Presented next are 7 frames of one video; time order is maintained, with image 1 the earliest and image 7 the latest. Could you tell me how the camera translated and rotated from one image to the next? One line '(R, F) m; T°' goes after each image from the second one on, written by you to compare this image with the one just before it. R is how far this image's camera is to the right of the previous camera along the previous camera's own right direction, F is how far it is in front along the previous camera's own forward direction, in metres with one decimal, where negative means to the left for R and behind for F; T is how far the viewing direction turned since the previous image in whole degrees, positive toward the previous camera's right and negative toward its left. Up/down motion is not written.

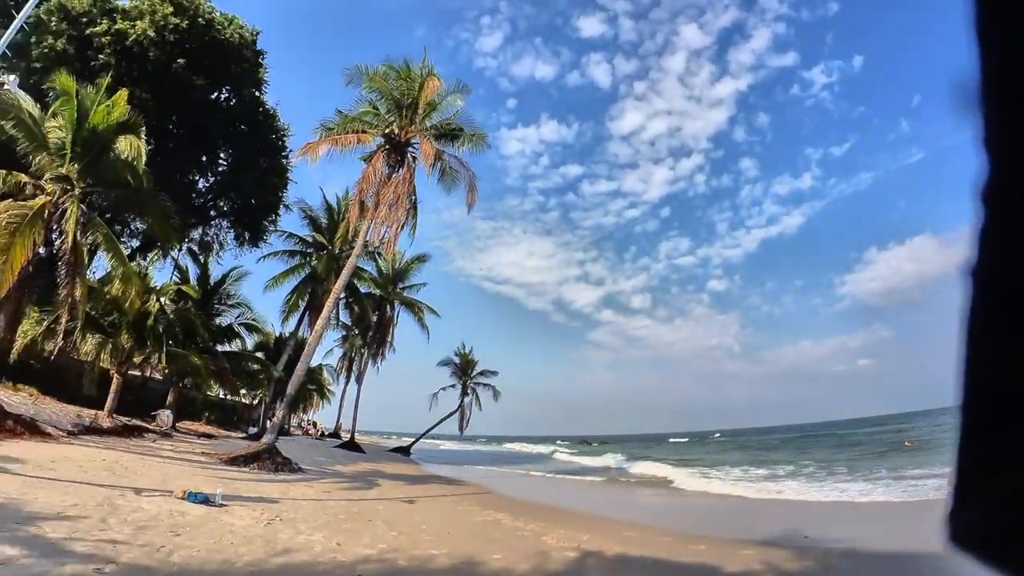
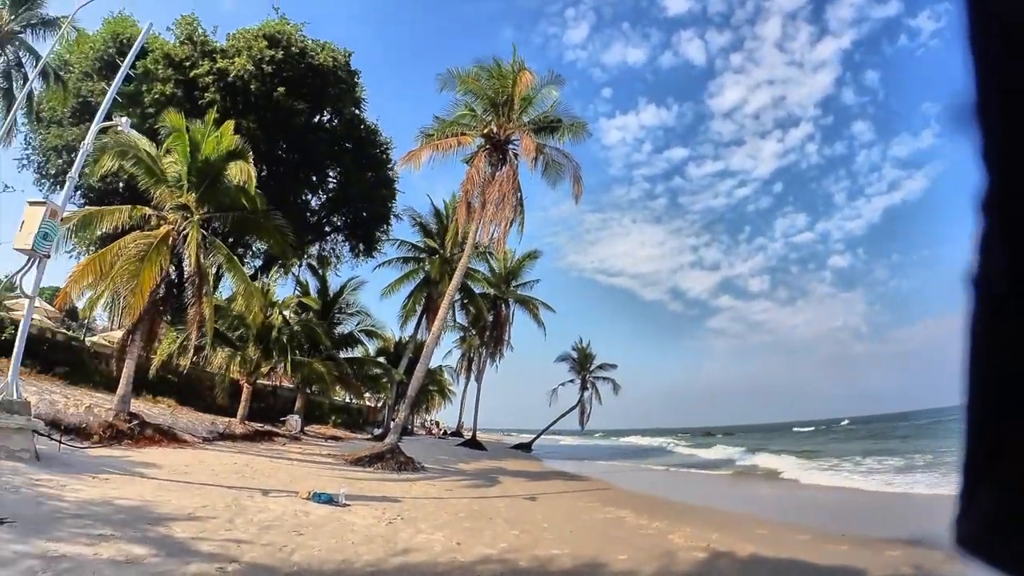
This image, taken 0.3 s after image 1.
(-0.2, +0.5) m; -9°
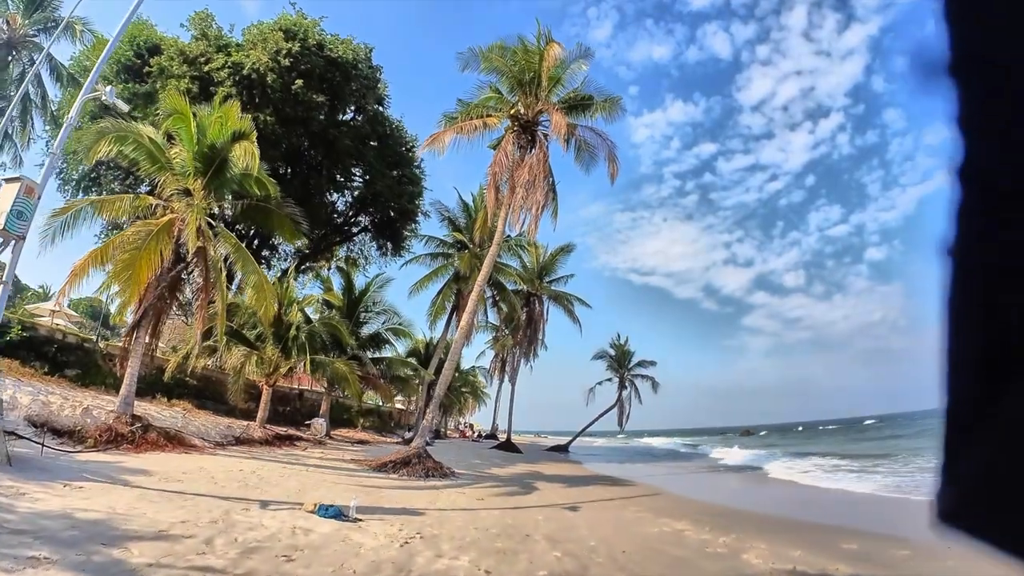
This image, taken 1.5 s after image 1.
(-0.1, +1.3) m; -3°
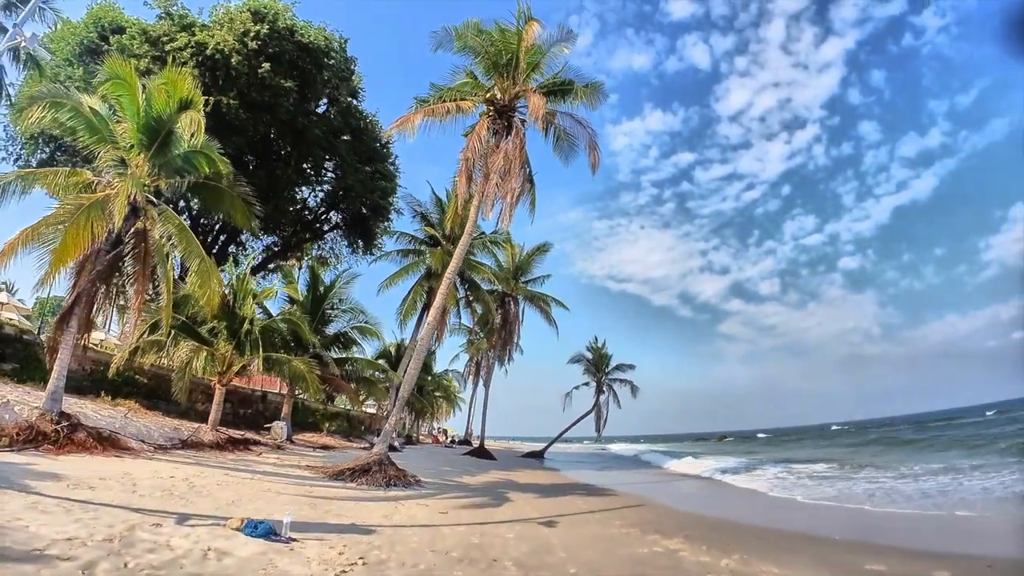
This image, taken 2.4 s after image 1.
(+0.1, +0.9) m; +2°
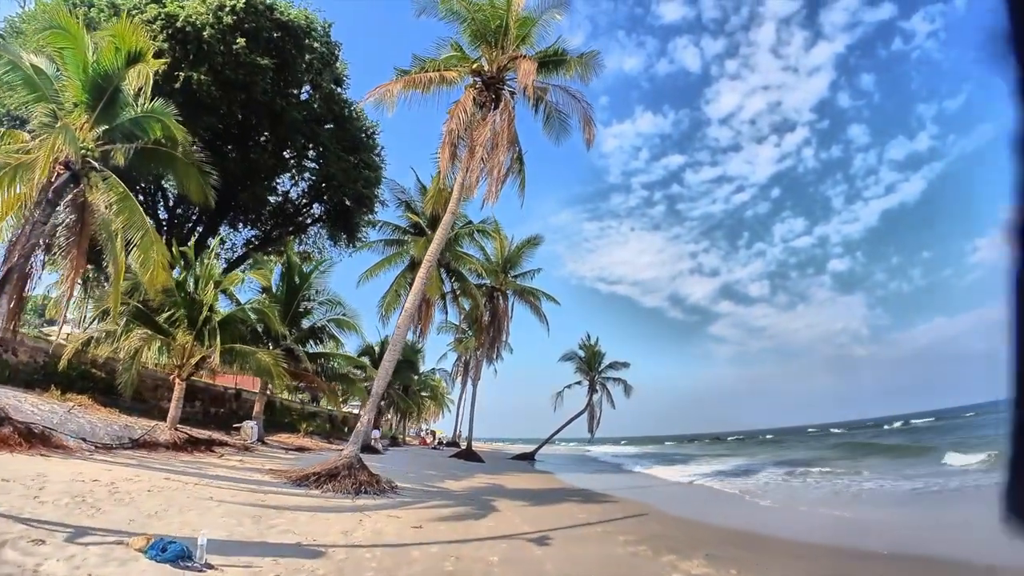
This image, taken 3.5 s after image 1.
(0.0, +1.2) m; +1°
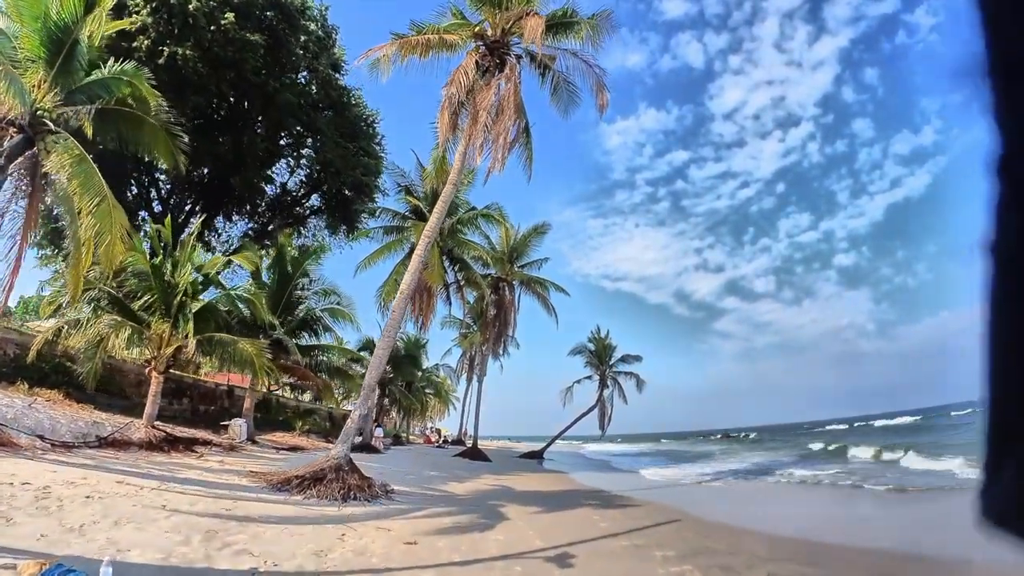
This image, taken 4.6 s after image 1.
(-0.1, +1.3) m; 0°
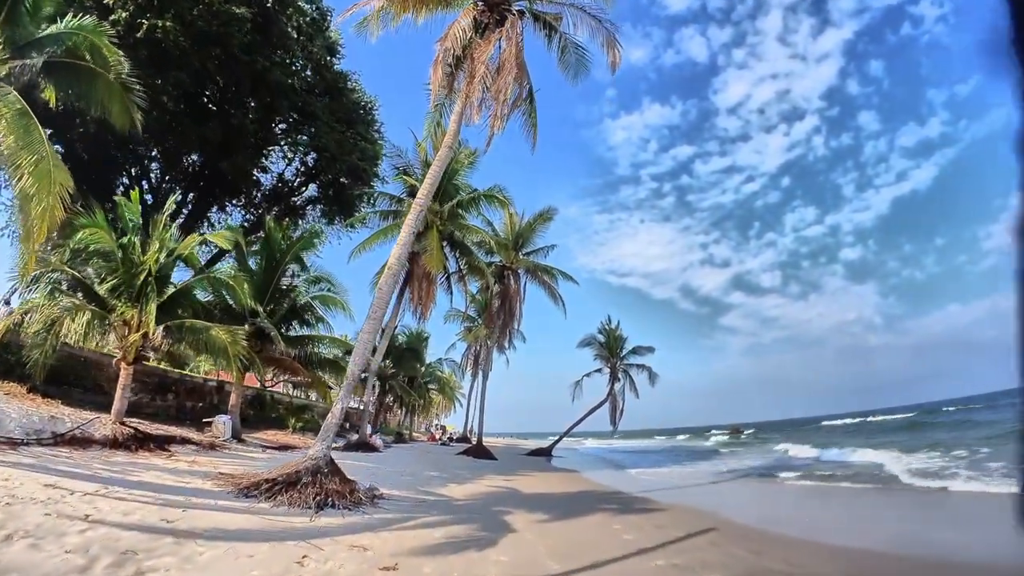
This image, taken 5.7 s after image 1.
(0.0, +1.3) m; -1°
